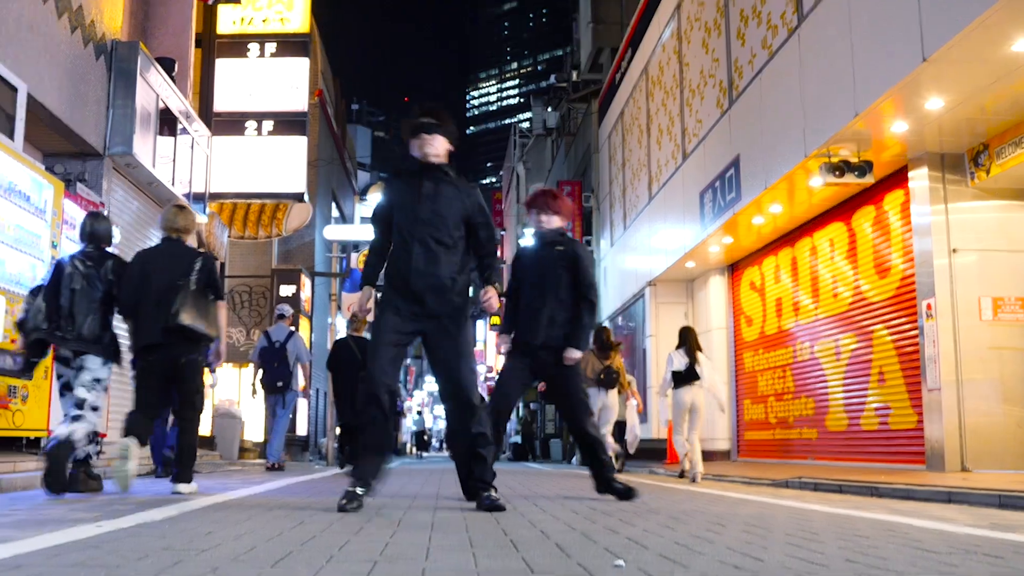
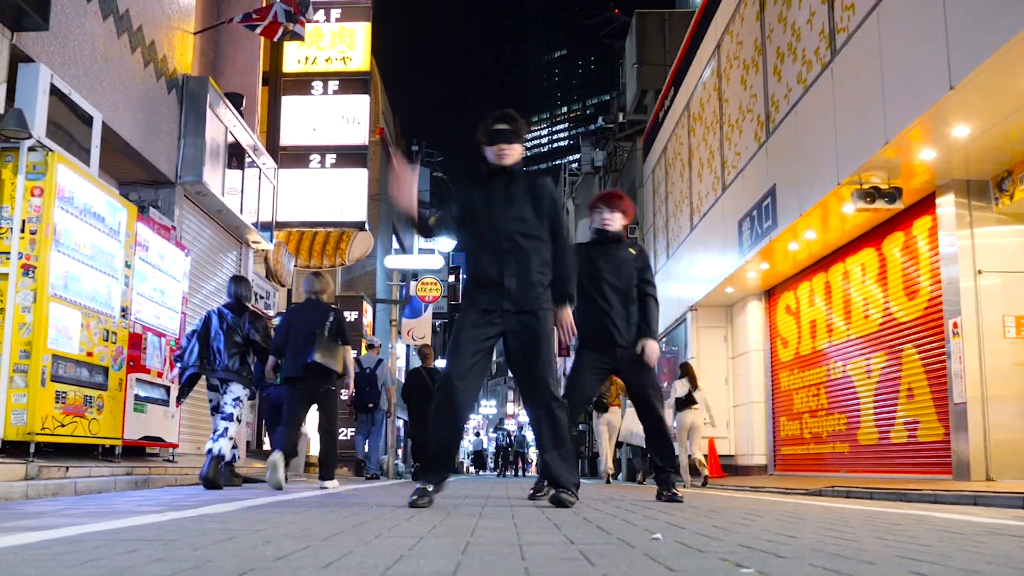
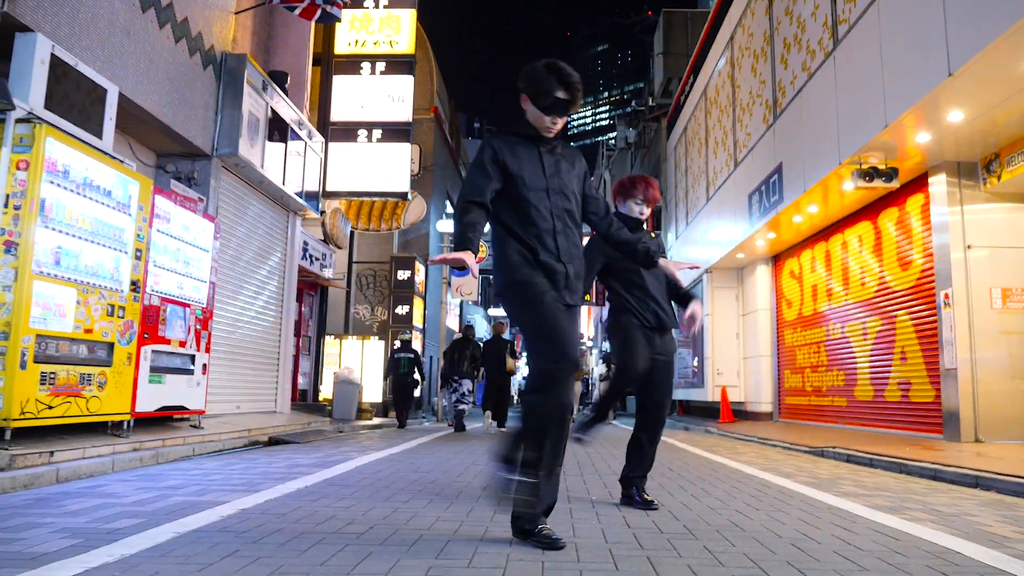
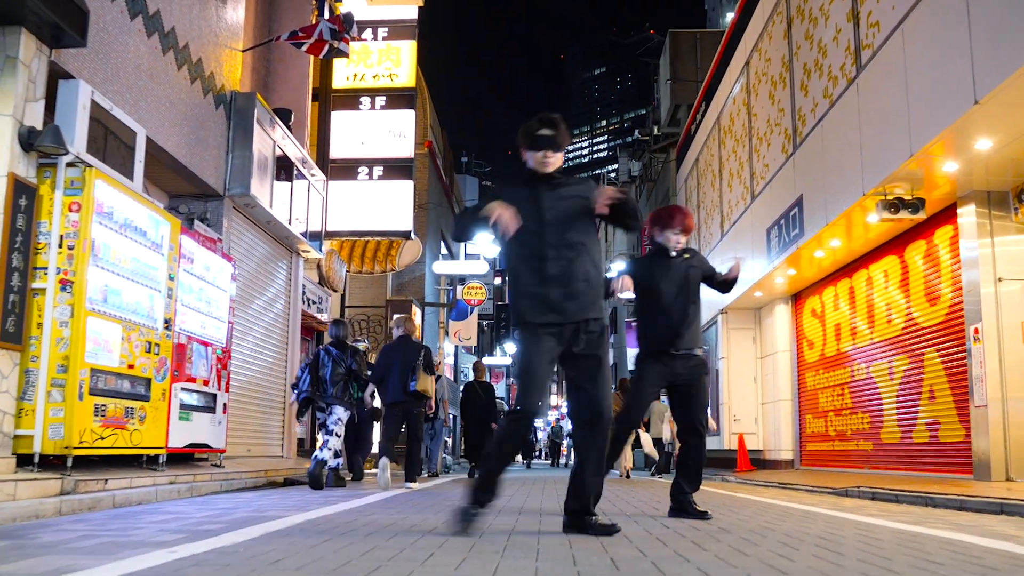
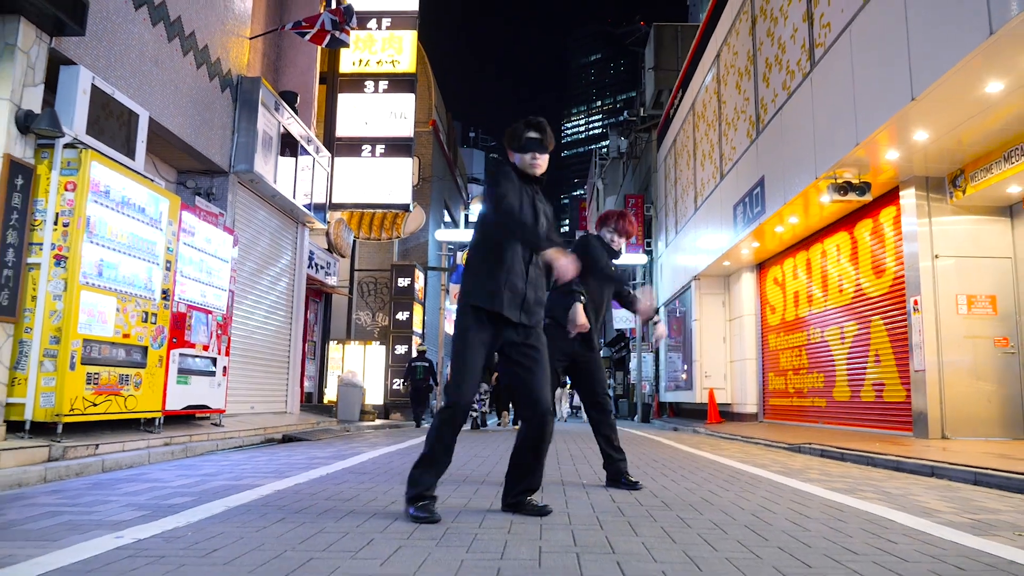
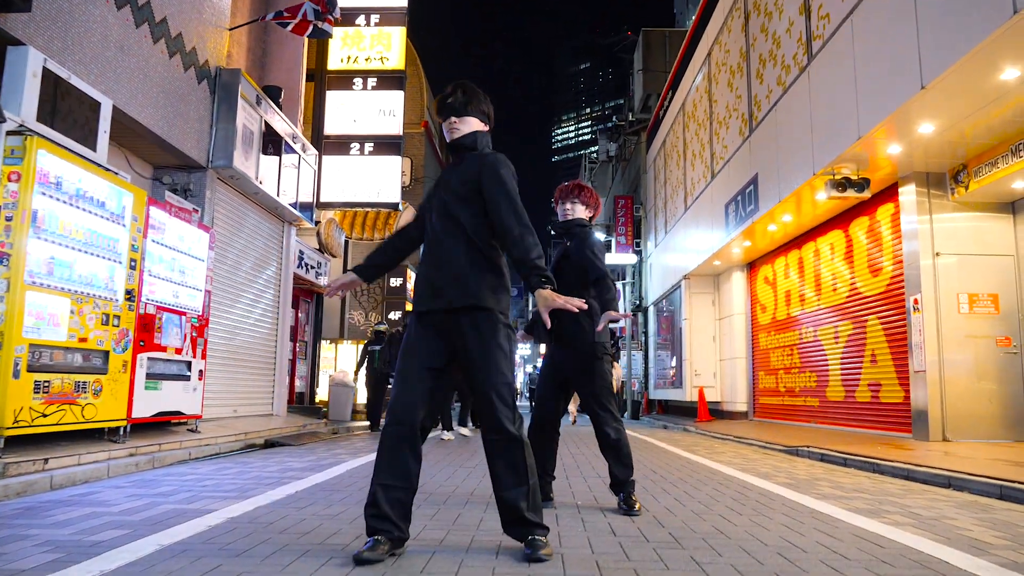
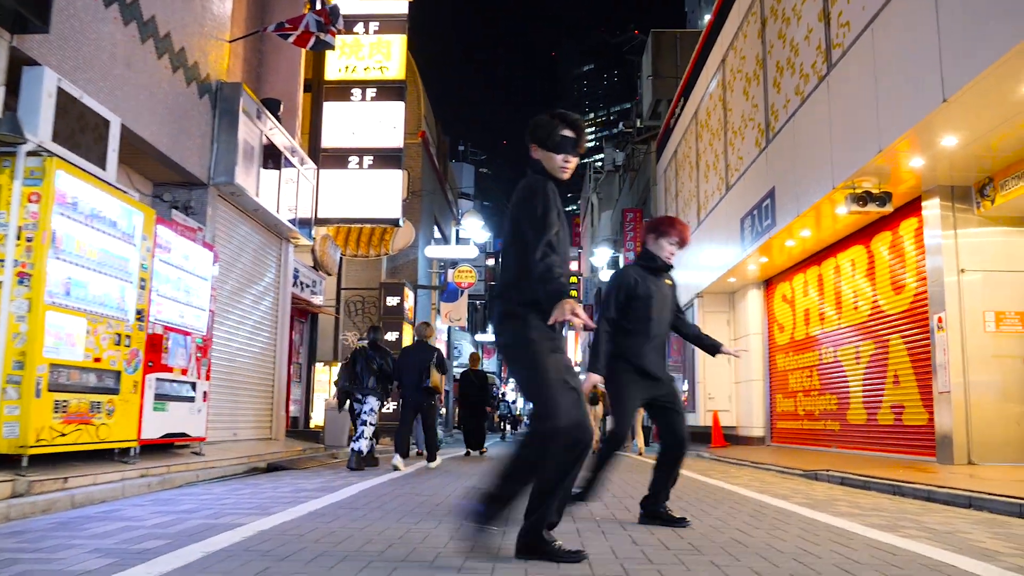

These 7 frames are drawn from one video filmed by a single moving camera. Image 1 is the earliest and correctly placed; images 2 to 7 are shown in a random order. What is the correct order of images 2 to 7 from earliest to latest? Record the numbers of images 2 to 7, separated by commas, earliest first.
2, 4, 7, 6, 3, 5
